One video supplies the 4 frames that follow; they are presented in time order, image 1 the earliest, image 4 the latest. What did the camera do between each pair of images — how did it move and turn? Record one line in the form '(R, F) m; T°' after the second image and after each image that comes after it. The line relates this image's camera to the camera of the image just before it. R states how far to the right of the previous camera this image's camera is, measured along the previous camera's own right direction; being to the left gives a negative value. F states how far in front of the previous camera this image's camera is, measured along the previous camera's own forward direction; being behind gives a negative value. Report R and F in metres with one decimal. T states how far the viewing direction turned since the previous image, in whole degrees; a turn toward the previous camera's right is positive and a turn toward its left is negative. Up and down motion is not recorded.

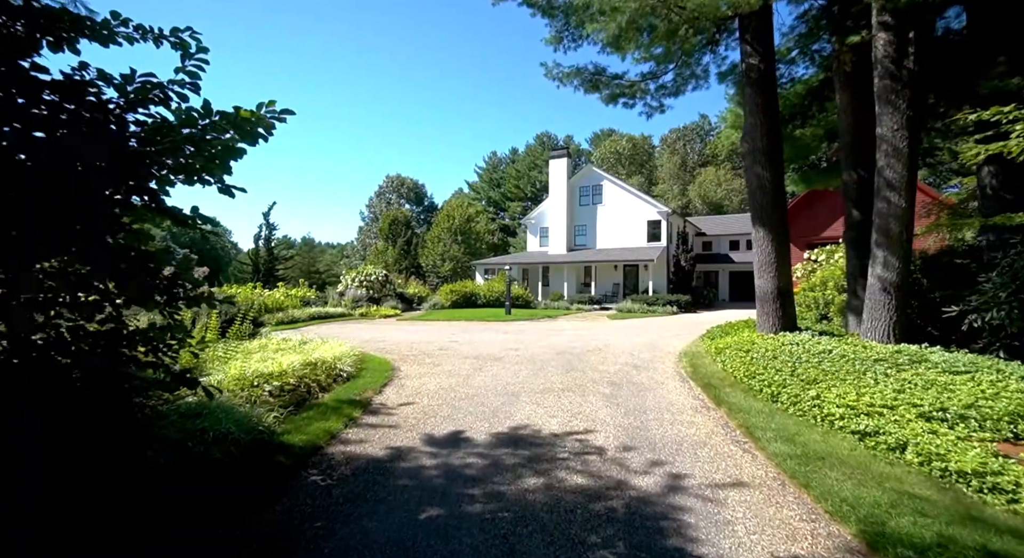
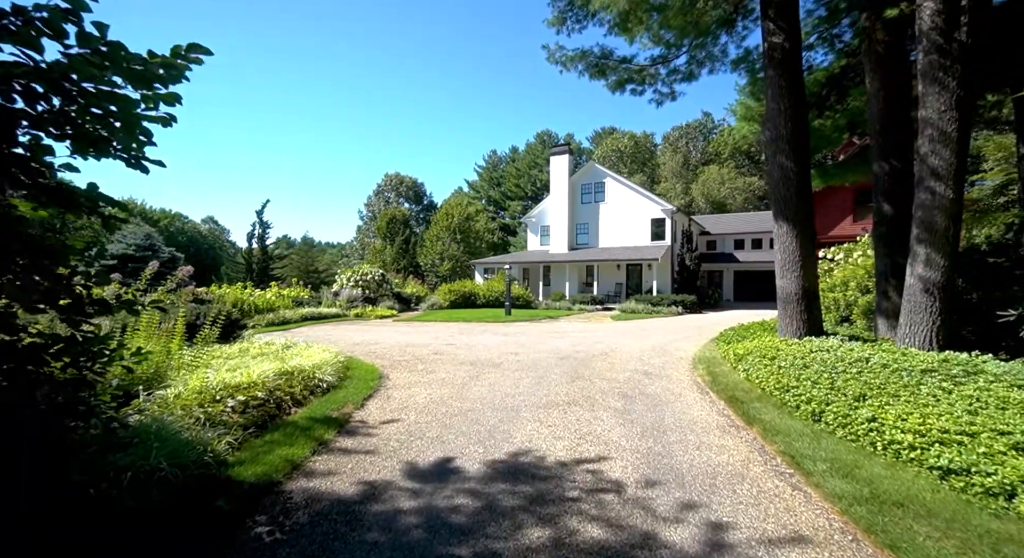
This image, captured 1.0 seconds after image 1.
(0.0, +0.7) m; 0°
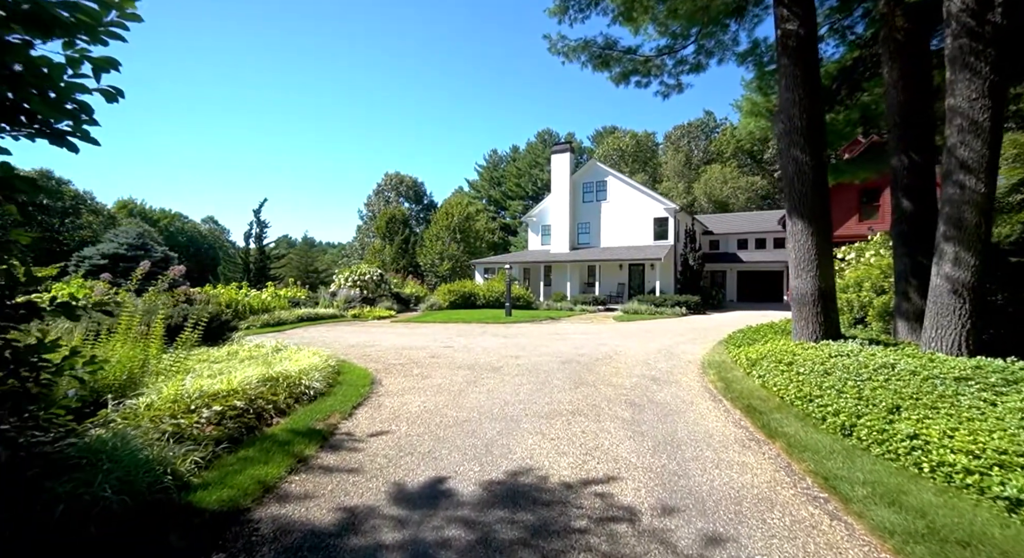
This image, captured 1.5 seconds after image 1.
(0.0, +0.4) m; 0°
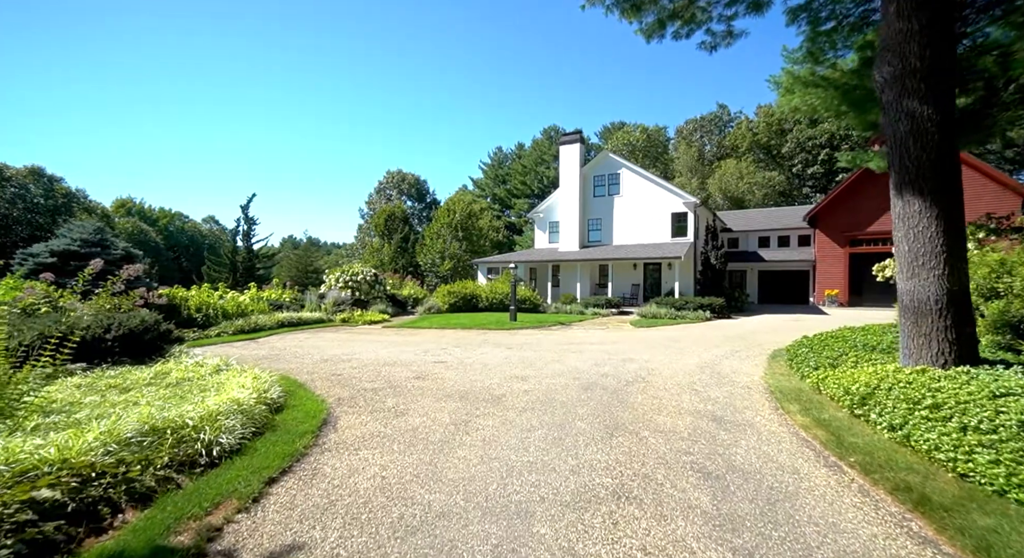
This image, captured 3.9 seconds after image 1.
(0.0, +2.0) m; -1°
